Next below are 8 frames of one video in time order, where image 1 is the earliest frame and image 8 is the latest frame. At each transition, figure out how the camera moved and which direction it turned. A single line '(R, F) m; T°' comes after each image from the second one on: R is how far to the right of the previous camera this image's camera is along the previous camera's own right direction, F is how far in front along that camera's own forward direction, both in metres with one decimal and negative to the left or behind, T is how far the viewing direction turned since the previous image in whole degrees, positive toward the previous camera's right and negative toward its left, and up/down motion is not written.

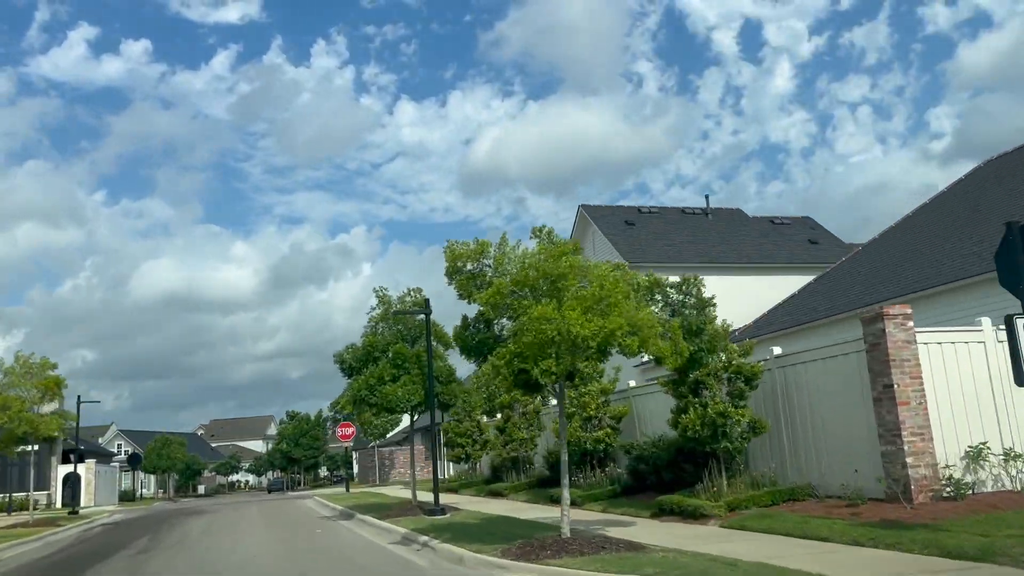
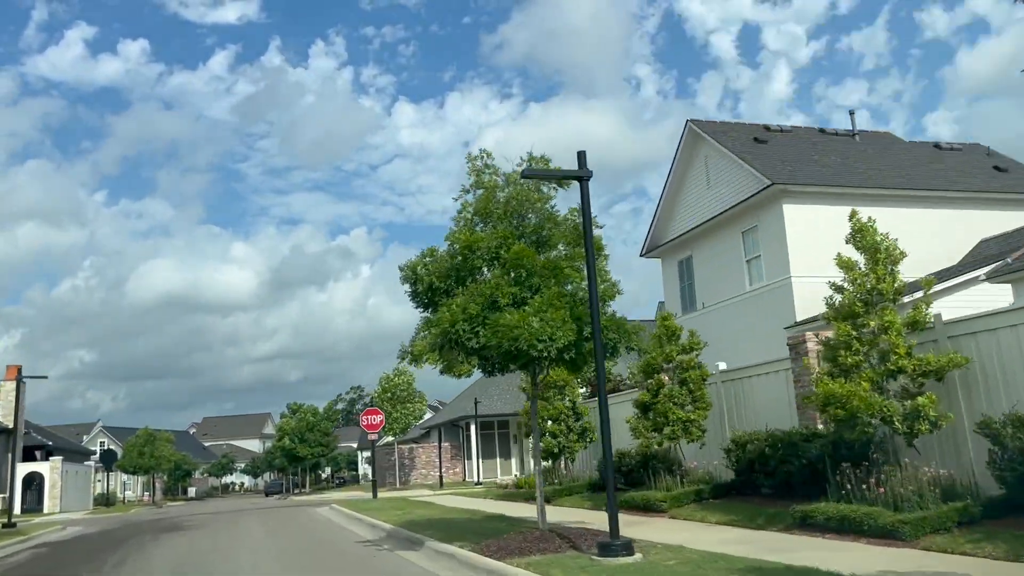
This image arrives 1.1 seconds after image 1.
(-2.6, +8.2) m; 0°
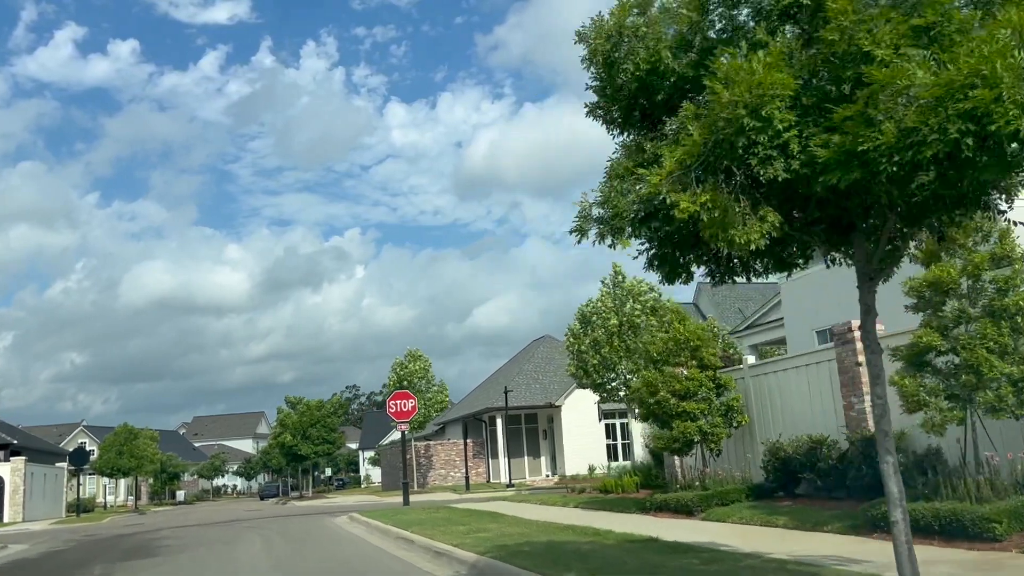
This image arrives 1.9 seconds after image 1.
(-2.0, +5.9) m; +1°
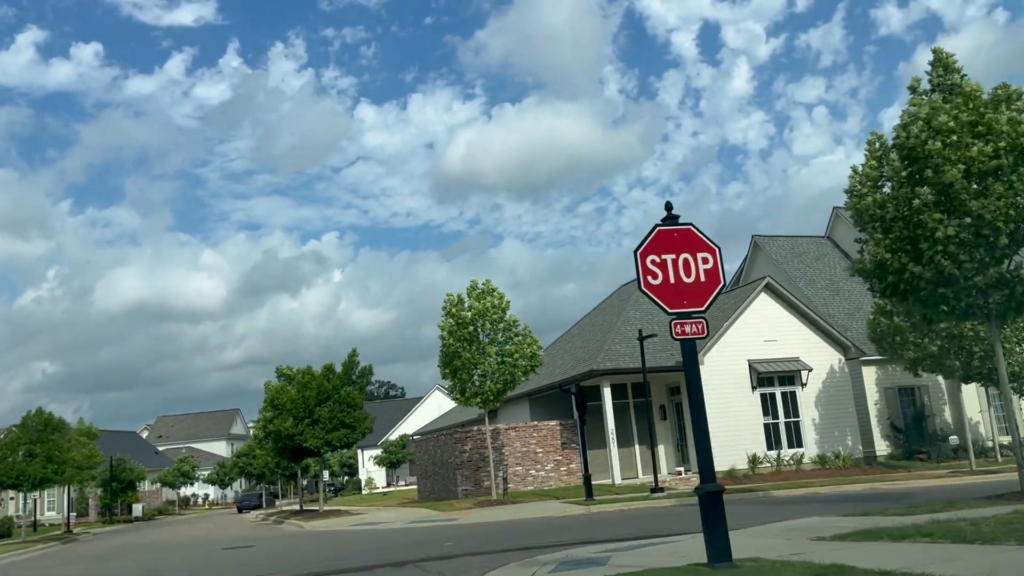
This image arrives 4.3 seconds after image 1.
(-4.7, +14.7) m; +2°
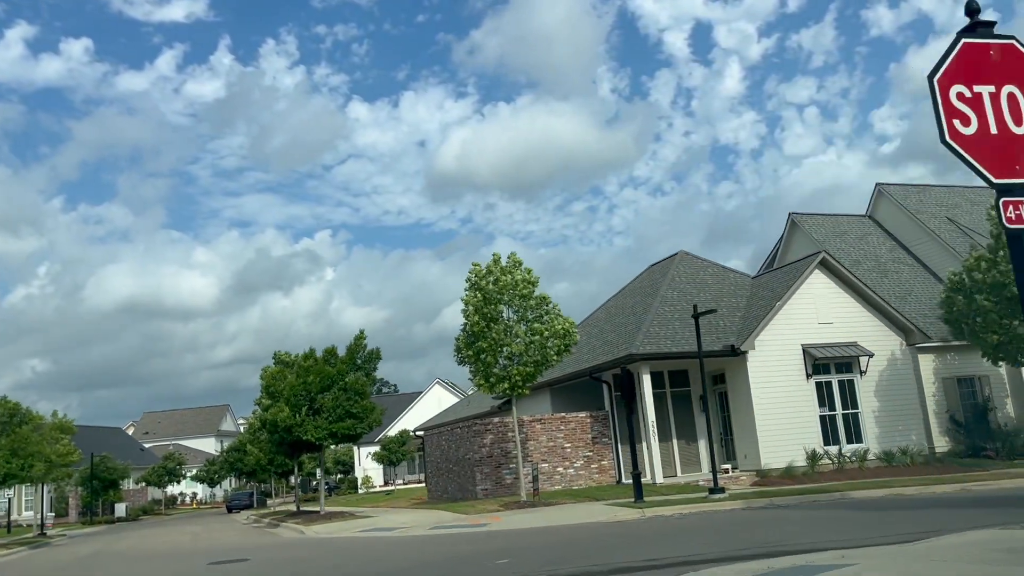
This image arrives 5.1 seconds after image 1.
(-1.1, +3.3) m; +1°
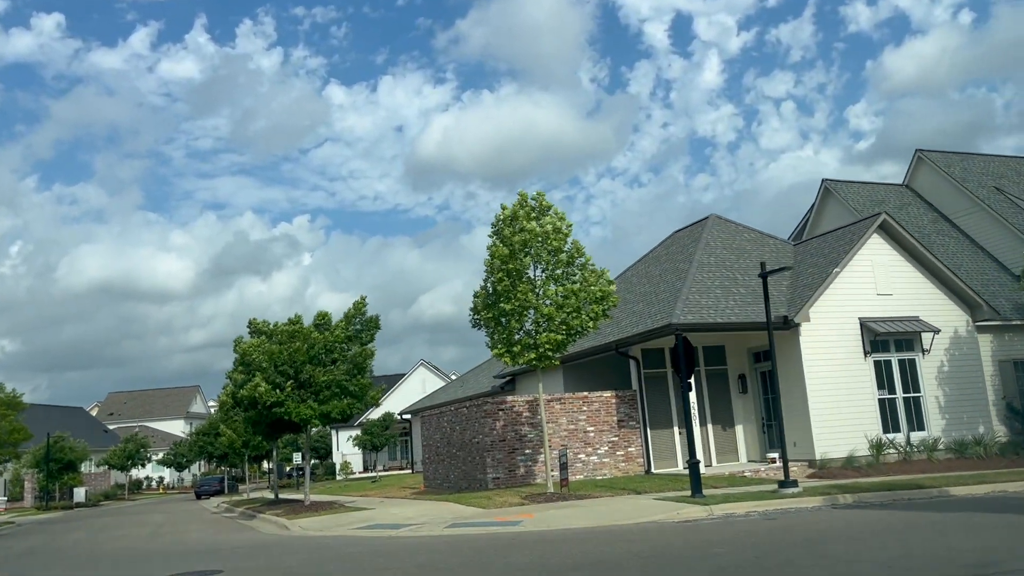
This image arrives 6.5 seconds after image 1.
(-1.1, +3.5) m; +2°
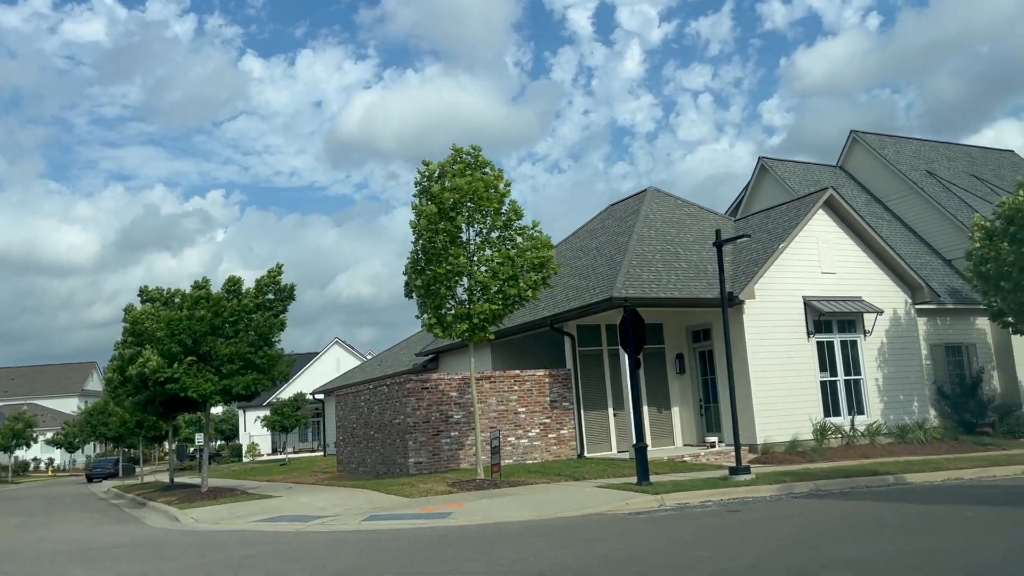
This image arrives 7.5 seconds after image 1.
(-0.2, +1.8) m; +6°
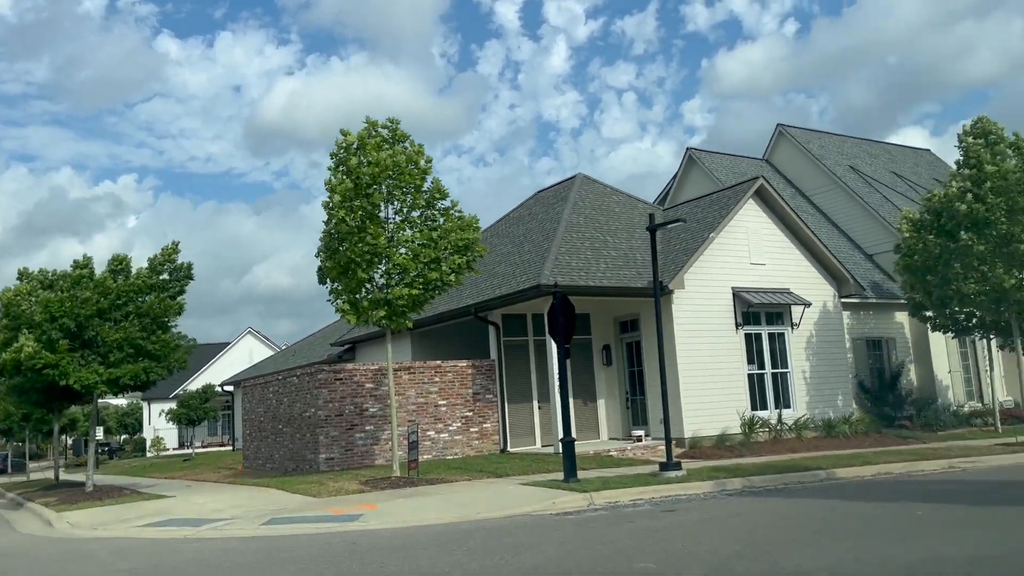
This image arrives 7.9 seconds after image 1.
(0.0, +1.1) m; +5°
